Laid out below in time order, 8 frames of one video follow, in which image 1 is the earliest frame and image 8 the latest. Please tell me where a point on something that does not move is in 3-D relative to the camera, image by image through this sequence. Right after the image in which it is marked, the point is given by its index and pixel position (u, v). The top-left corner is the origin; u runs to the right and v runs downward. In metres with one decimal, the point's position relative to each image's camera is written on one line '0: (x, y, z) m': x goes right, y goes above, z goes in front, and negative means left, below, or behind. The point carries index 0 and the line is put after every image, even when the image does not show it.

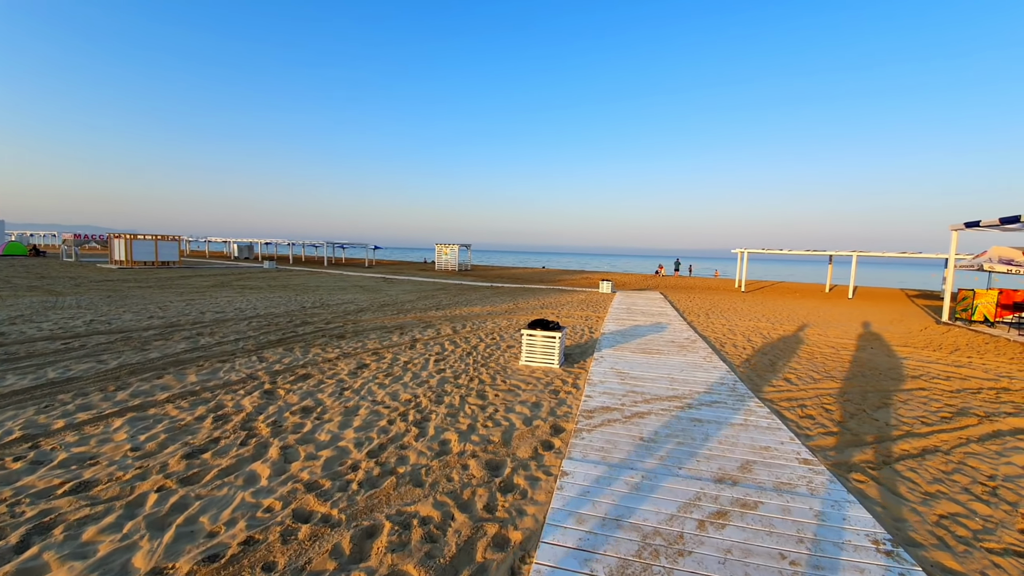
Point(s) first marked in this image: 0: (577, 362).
0: (+1.1, -1.2, +6.9) m
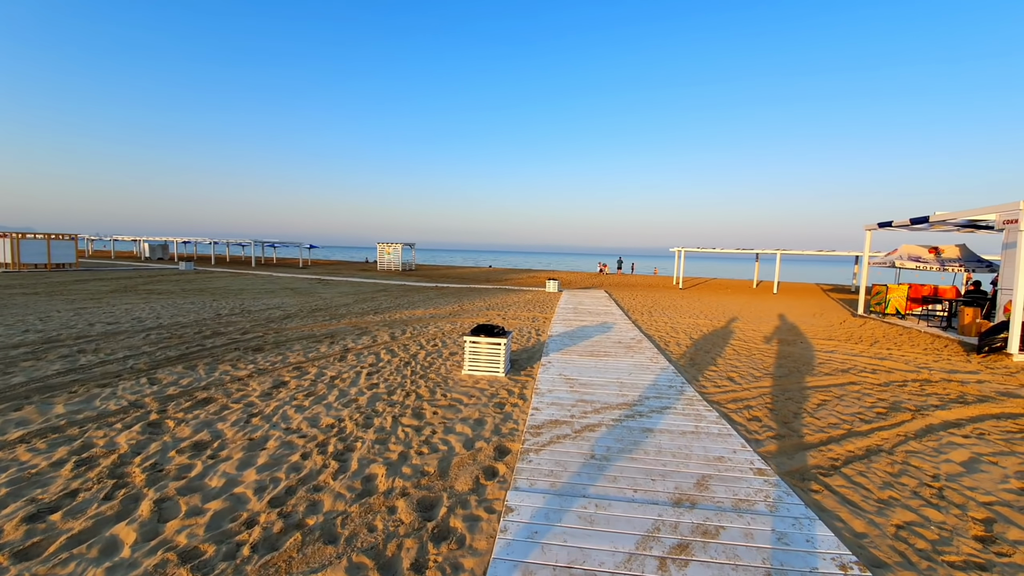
0: (+0.2, -1.2, +6.5) m
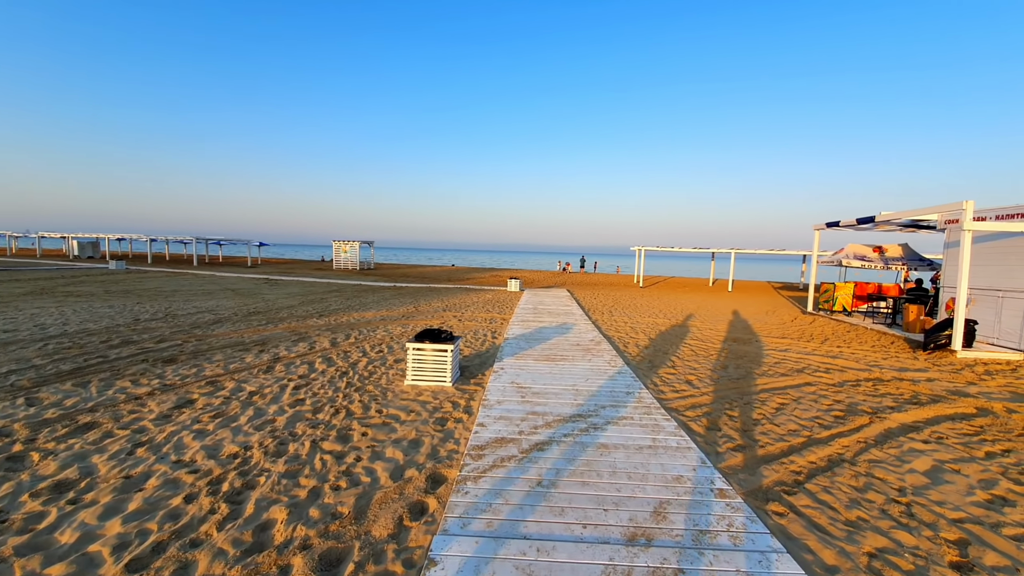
0: (-0.5, -1.3, +6.0) m
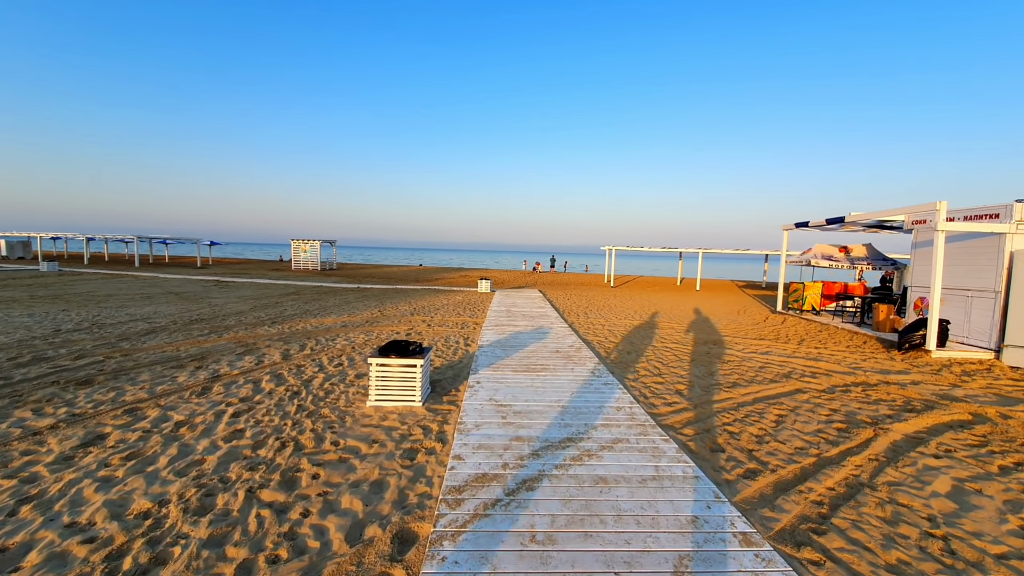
0: (-0.8, -1.3, +5.3) m
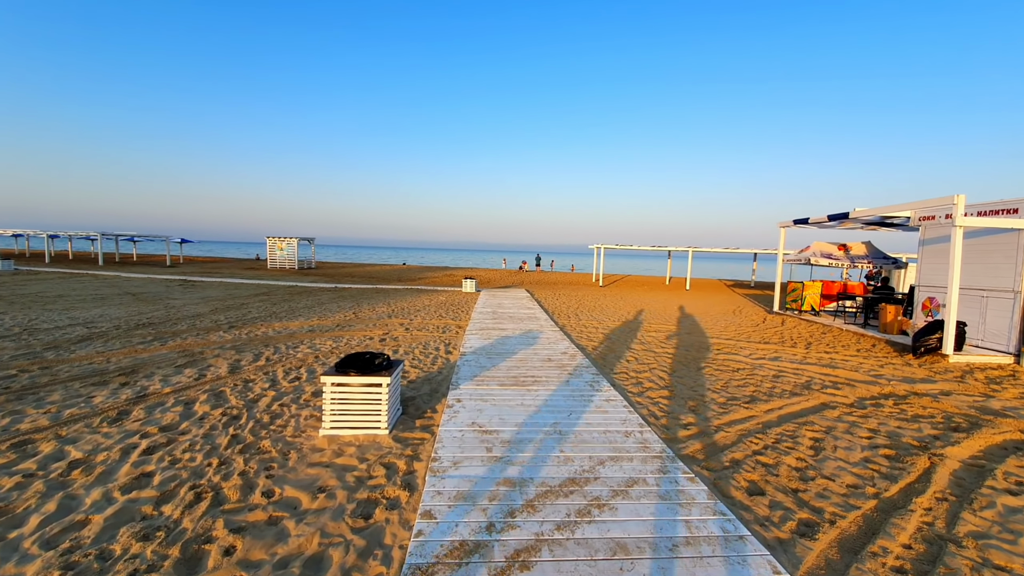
0: (-1.0, -1.3, +4.4) m
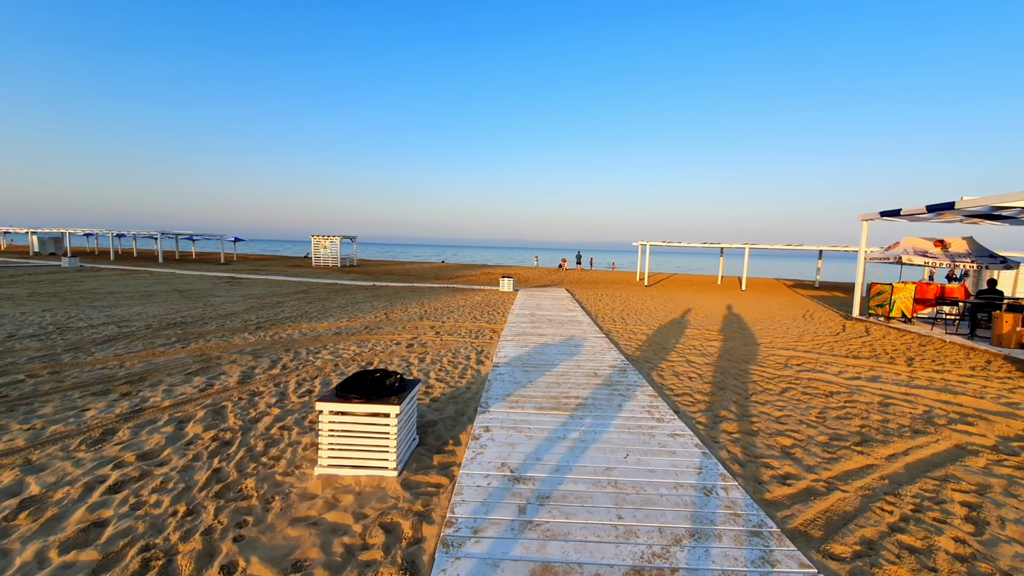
0: (-0.6, -1.4, +3.6) m
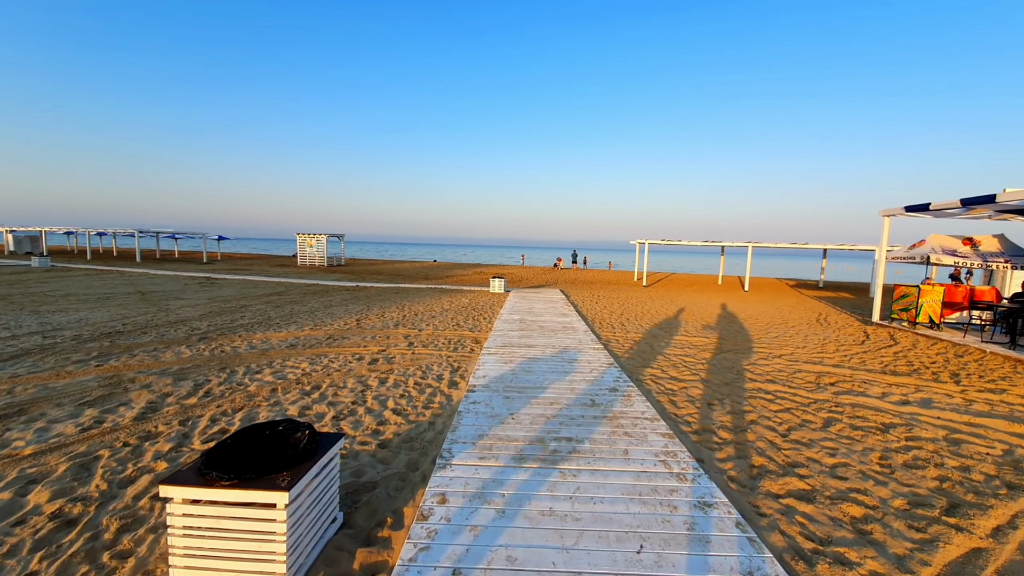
0: (-0.8, -1.5, +2.5) m
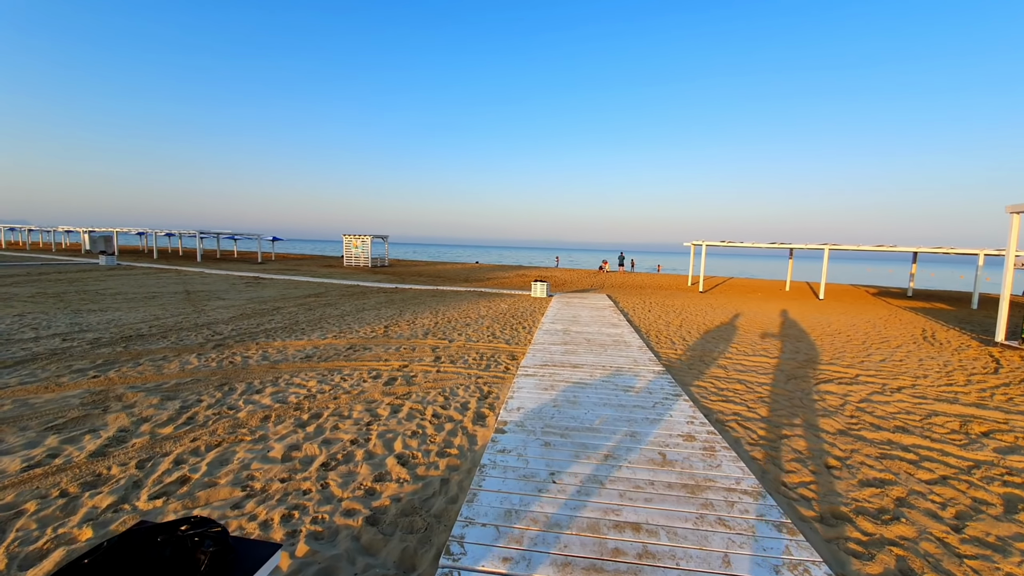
0: (-0.7, -1.6, +1.5) m
